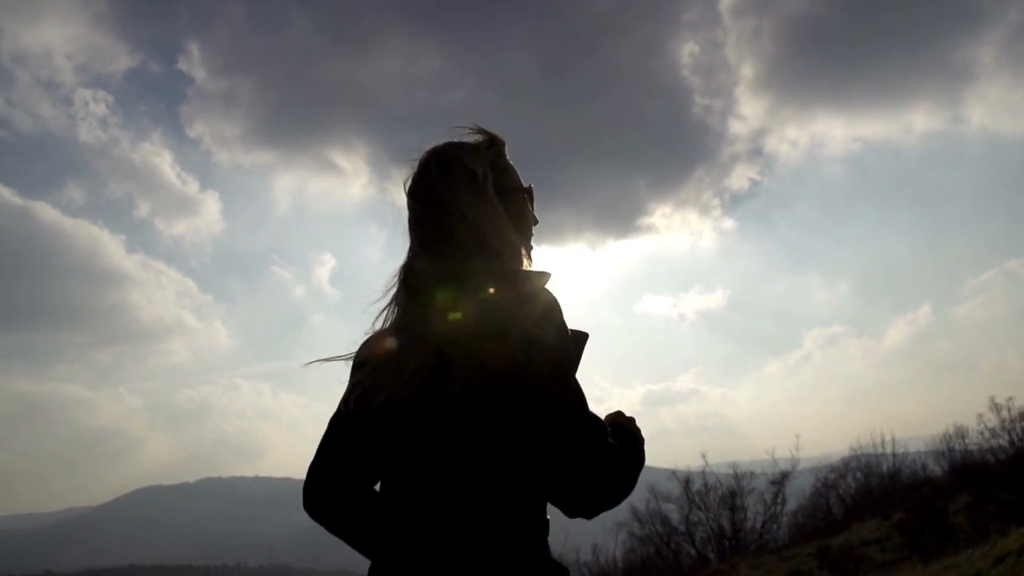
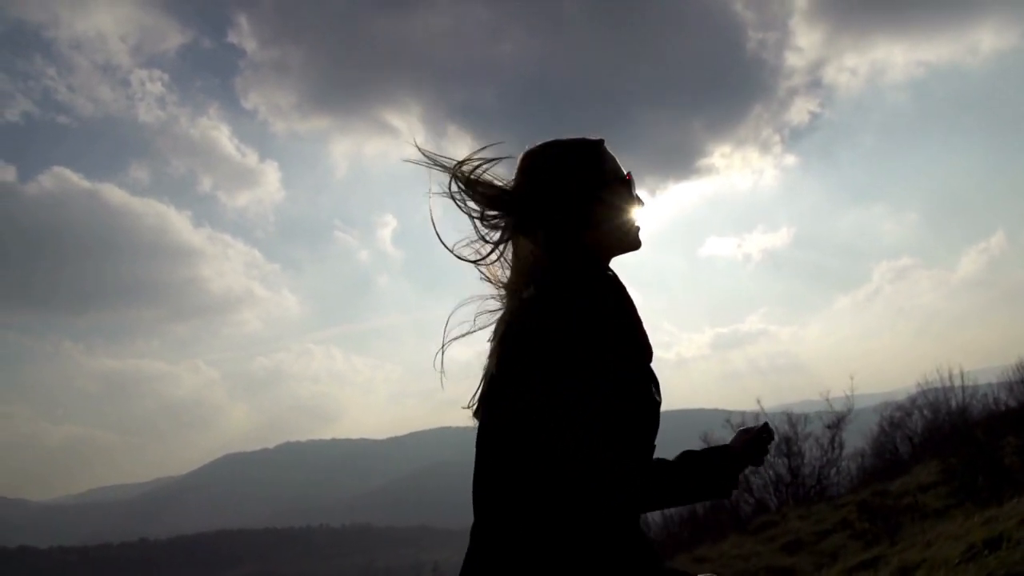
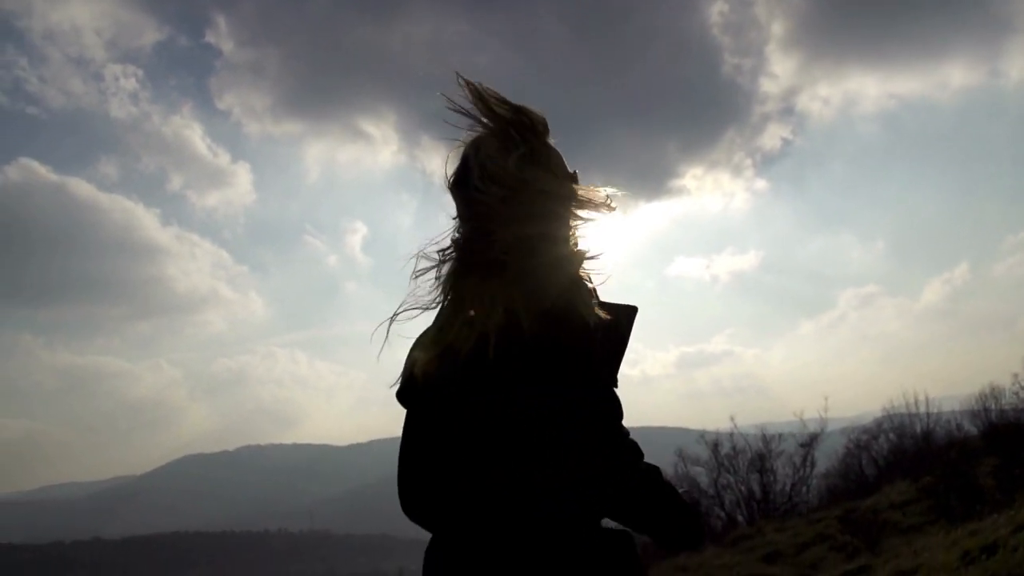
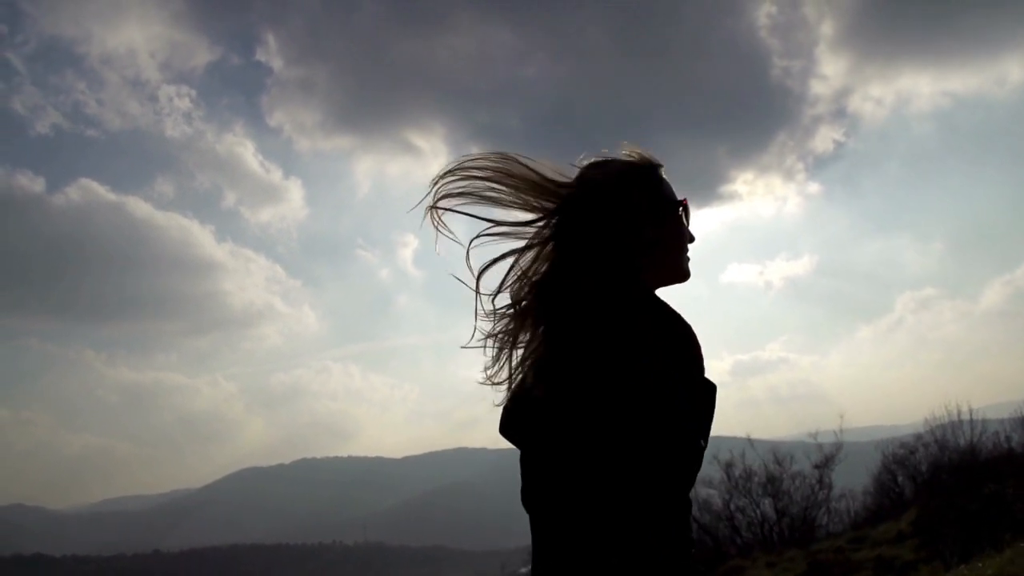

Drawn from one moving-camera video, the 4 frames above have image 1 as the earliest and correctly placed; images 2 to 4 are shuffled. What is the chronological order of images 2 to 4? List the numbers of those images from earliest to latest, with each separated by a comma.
3, 2, 4
